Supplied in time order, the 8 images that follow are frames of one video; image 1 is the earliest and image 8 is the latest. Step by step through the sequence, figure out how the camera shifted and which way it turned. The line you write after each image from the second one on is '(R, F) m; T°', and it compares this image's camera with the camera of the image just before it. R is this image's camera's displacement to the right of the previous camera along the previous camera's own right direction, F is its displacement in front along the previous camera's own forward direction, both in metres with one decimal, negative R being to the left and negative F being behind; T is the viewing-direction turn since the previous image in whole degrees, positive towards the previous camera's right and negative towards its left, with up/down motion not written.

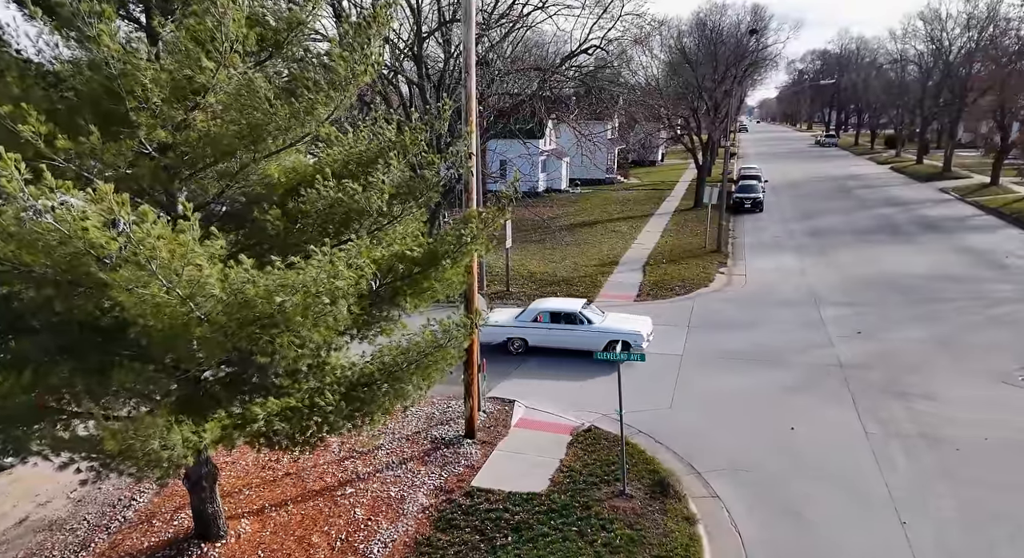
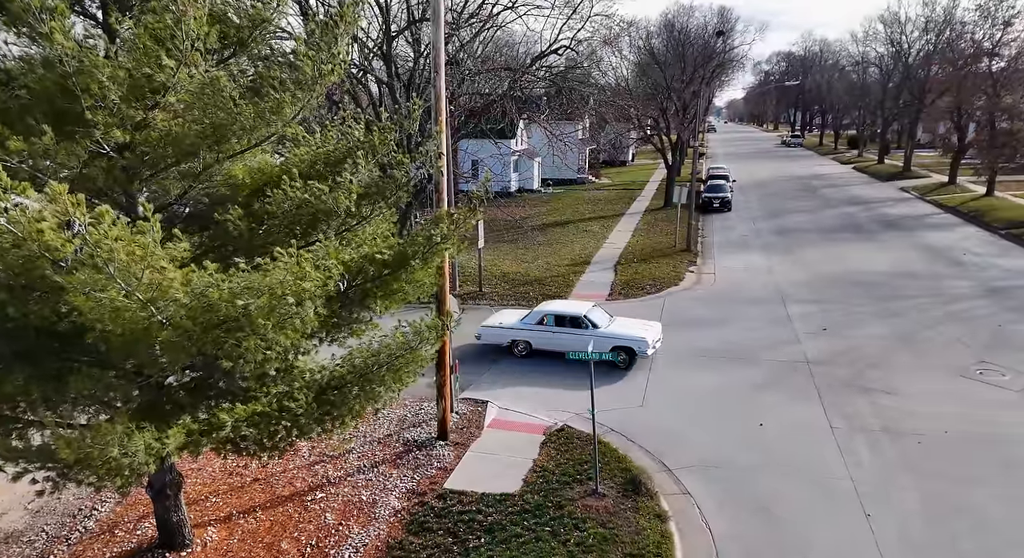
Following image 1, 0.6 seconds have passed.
(0.0, 0.0) m; +2°
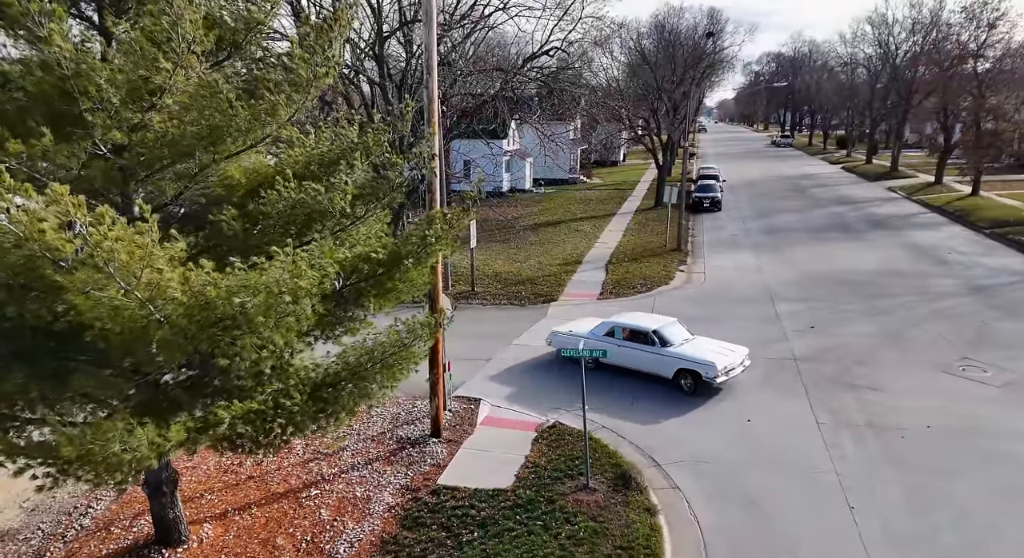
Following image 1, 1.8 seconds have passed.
(0.0, -0.1) m; +1°
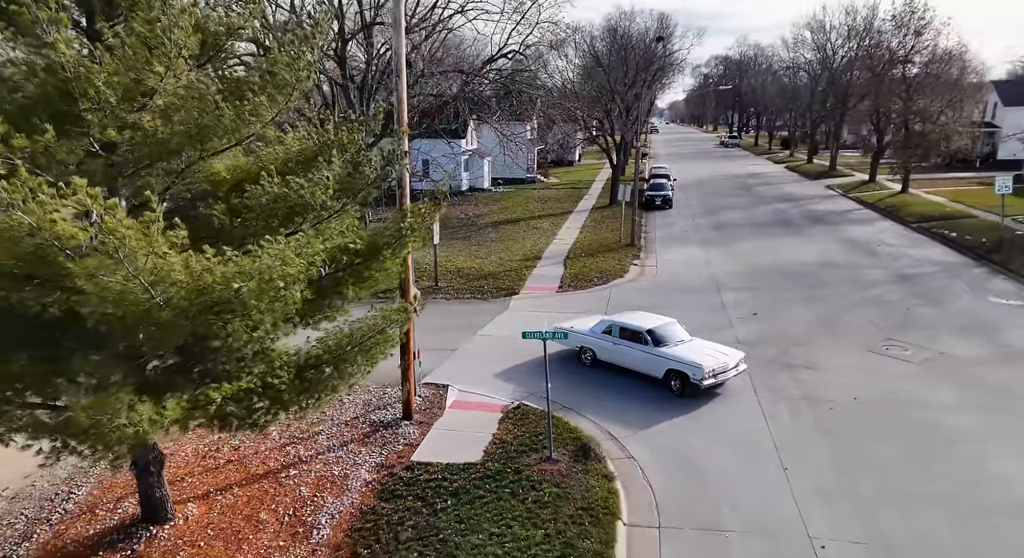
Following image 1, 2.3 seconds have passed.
(-0.1, -0.6) m; +4°
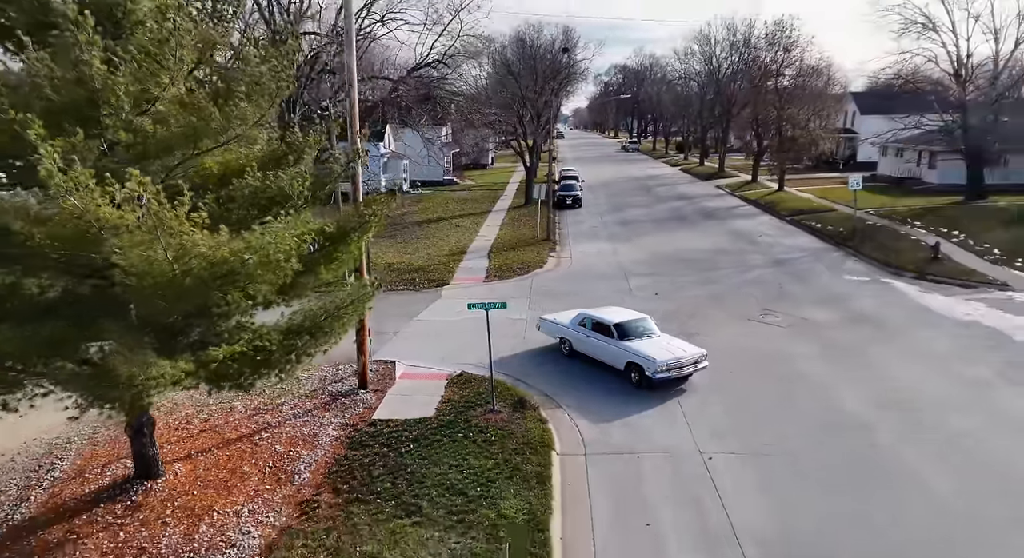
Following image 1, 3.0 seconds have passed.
(-0.5, -1.6) m; +8°
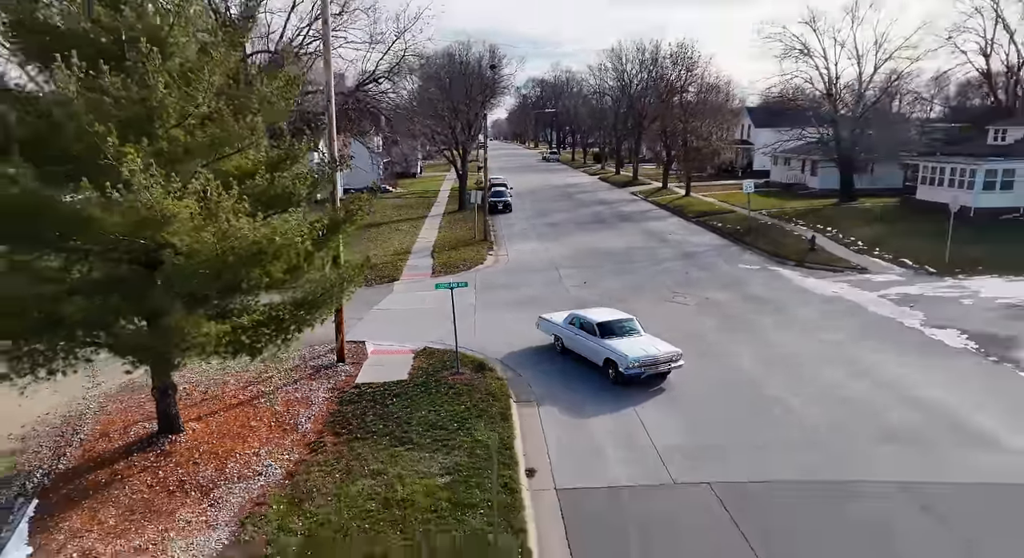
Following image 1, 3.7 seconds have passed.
(-0.7, -2.2) m; +7°
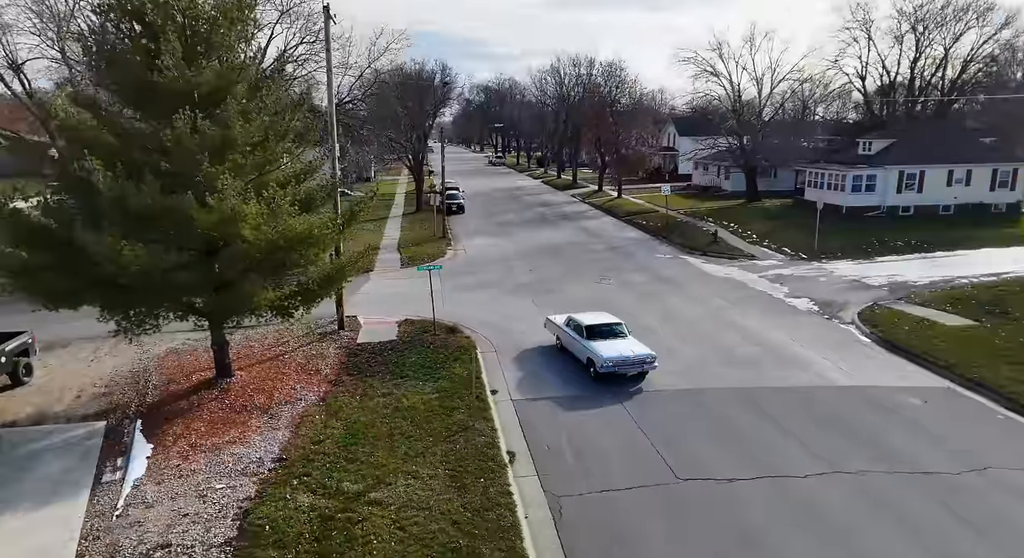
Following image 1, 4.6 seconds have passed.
(-0.4, -4.1) m; +5°
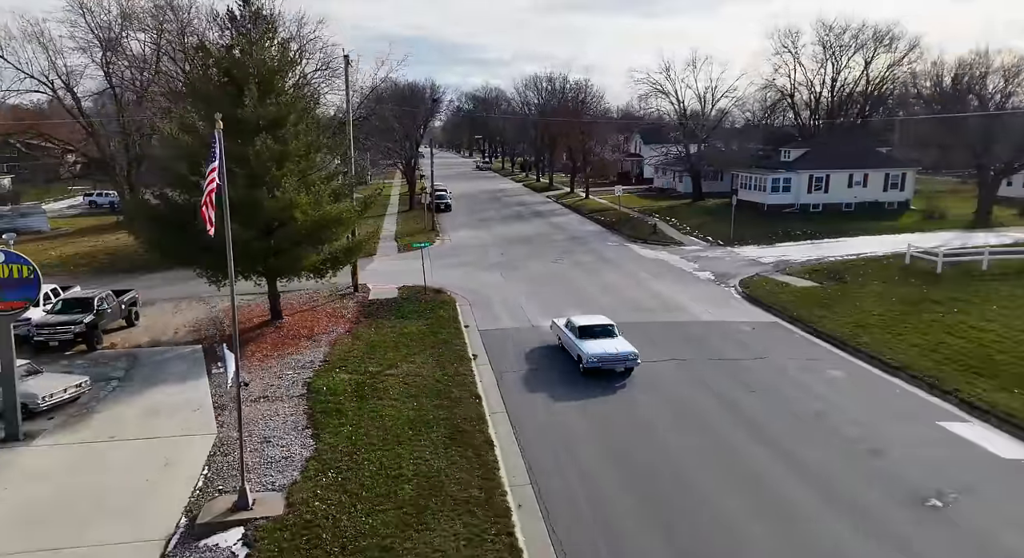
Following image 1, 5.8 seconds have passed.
(+0.7, -6.0) m; +1°
